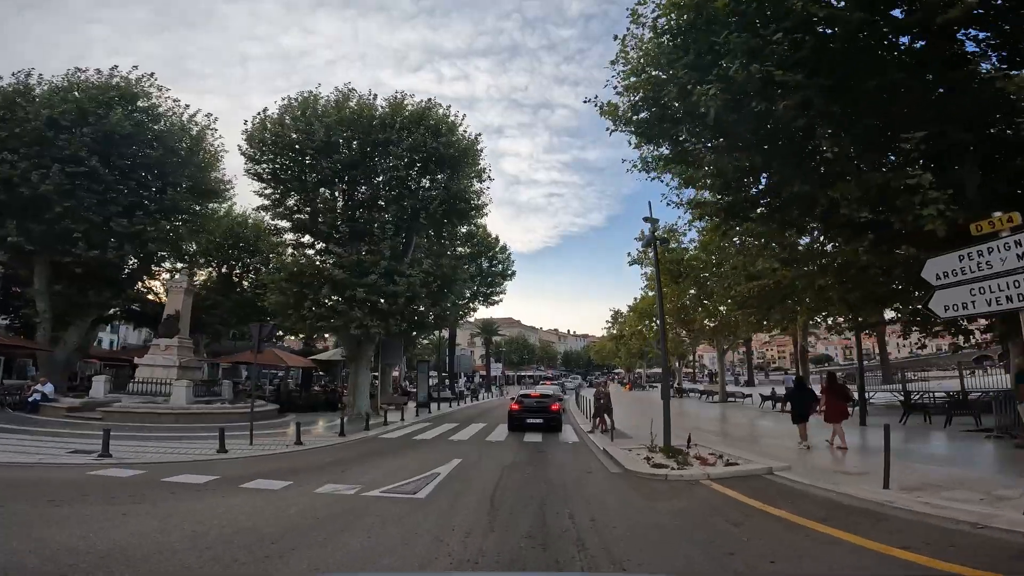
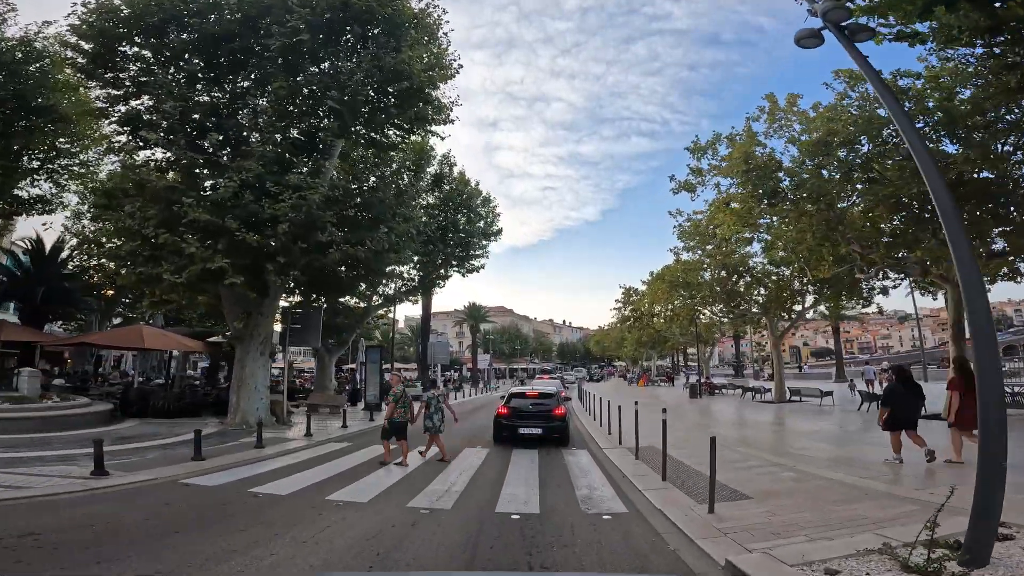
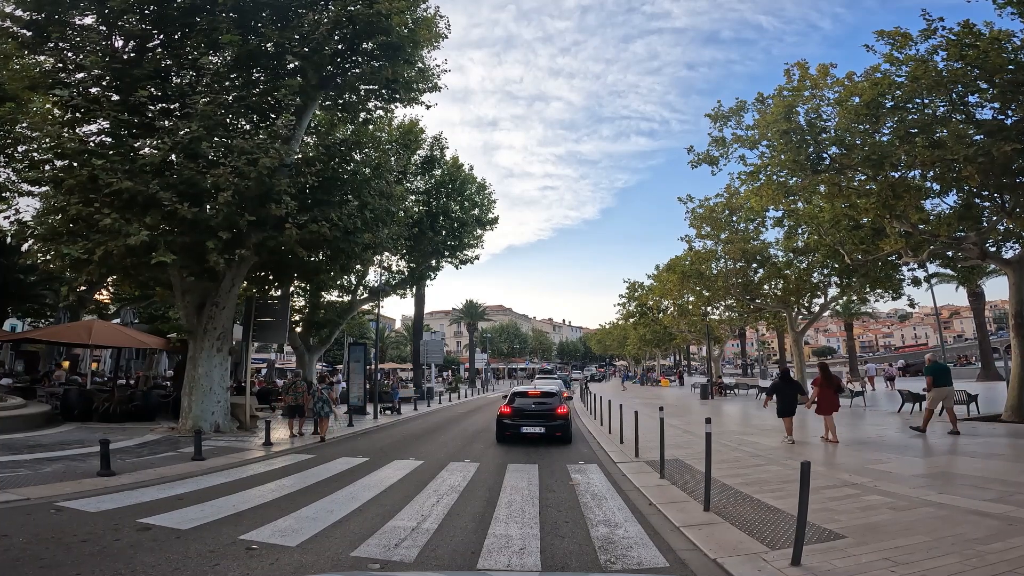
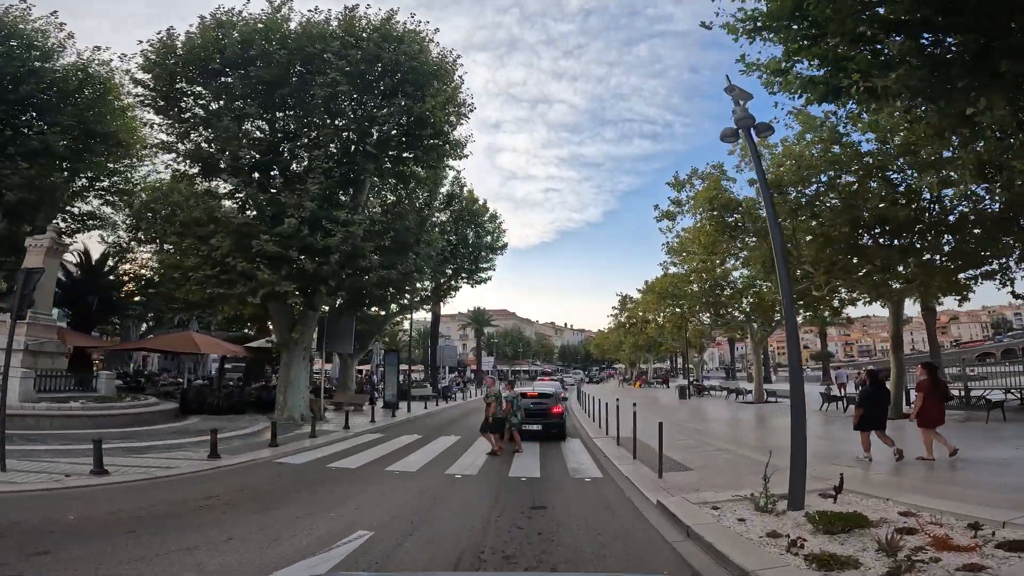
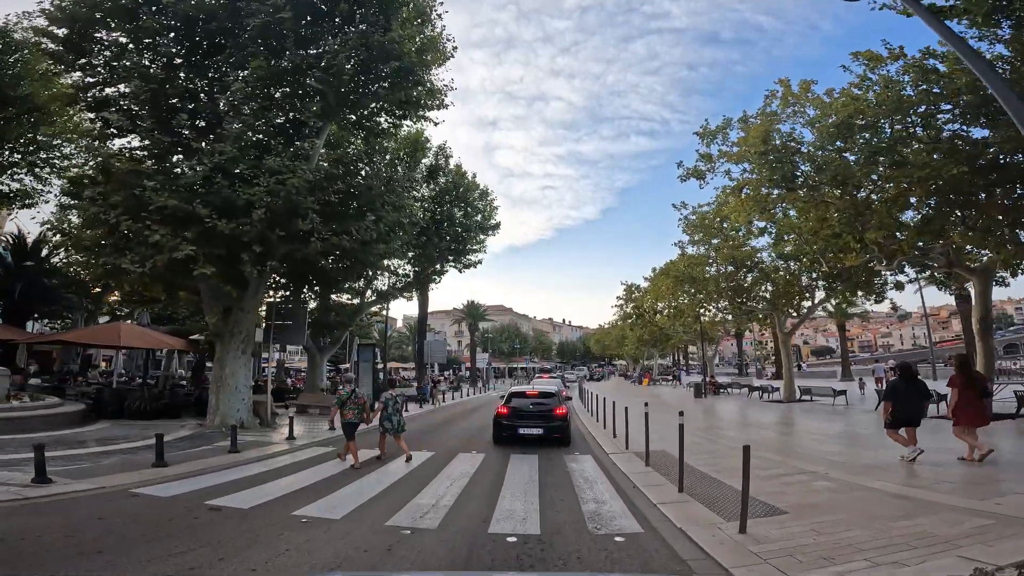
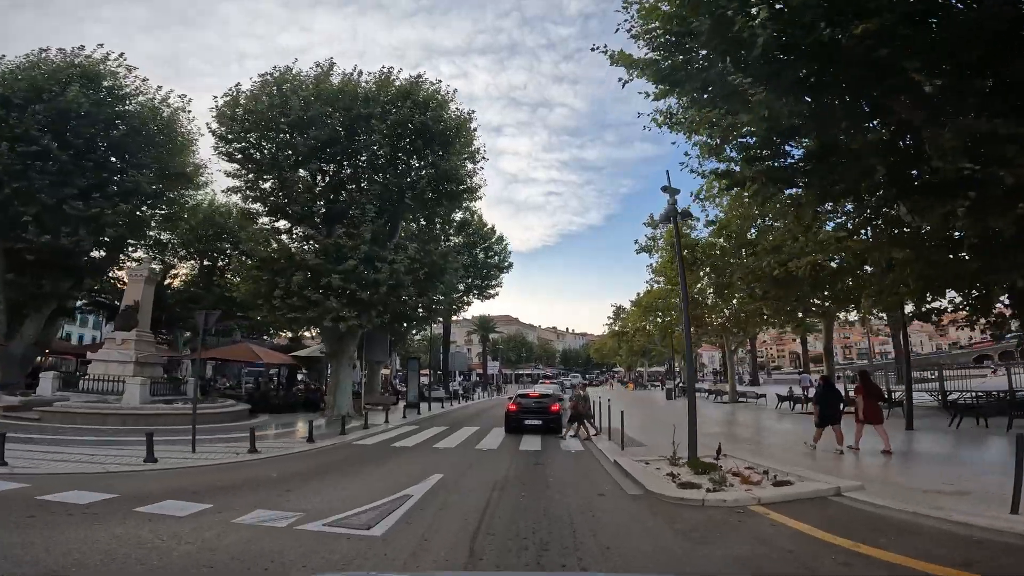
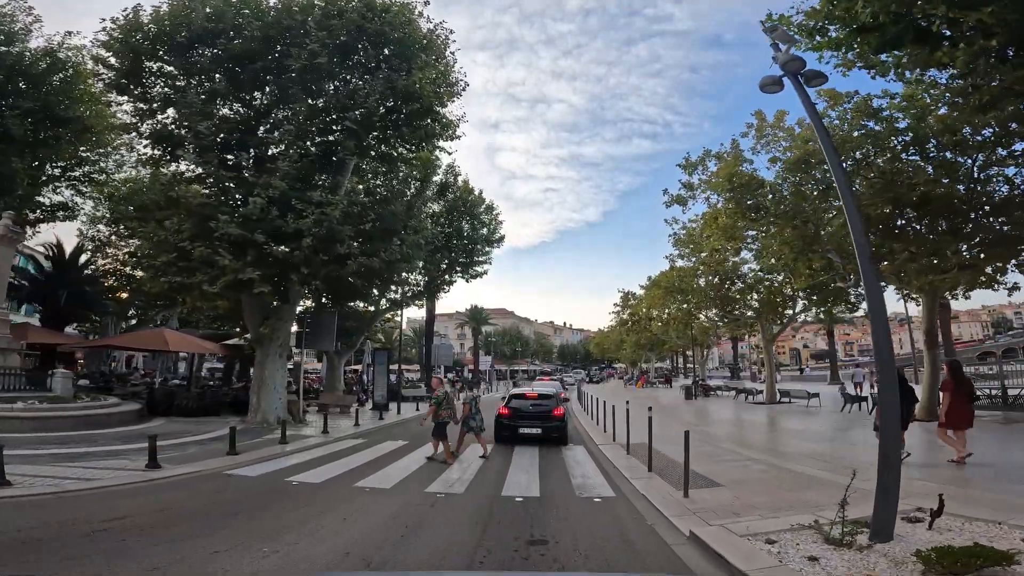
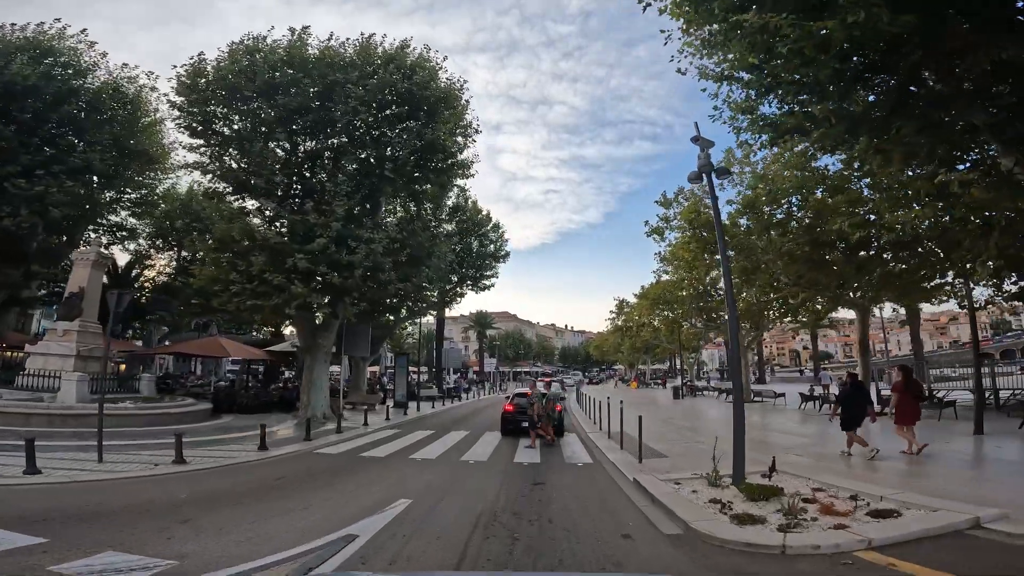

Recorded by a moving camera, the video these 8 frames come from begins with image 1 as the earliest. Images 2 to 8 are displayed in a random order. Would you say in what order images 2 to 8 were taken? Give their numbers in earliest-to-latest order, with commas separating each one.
6, 8, 4, 7, 2, 5, 3
